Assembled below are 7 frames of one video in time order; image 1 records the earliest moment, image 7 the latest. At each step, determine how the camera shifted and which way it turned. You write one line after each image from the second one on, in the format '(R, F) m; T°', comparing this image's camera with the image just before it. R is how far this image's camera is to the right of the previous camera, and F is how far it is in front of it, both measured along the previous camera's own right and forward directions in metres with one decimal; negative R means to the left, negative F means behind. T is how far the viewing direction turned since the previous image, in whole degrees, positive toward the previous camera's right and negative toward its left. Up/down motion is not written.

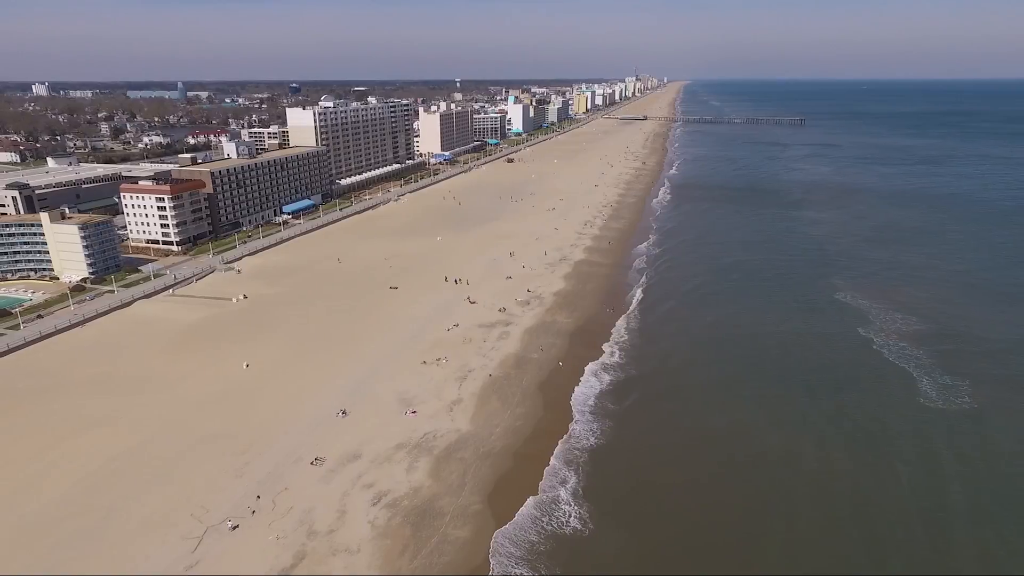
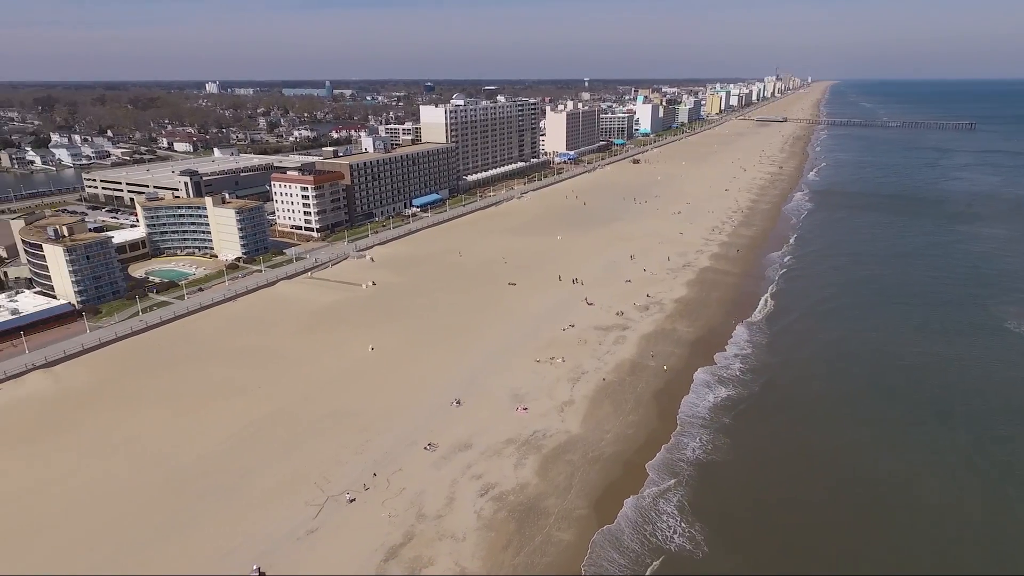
(-0.2, +0.2) m; -11°
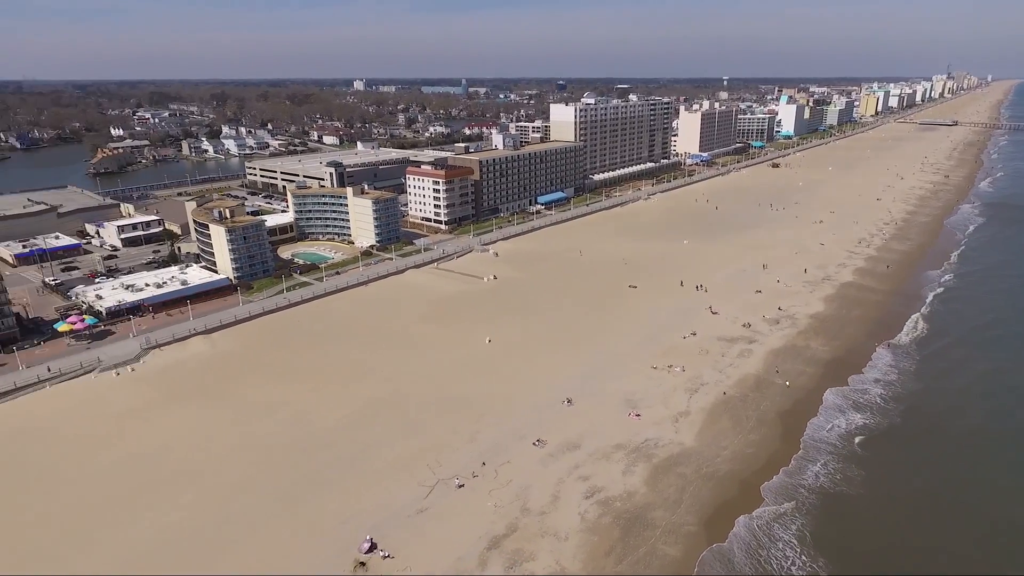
(0.0, +0.1) m; -11°
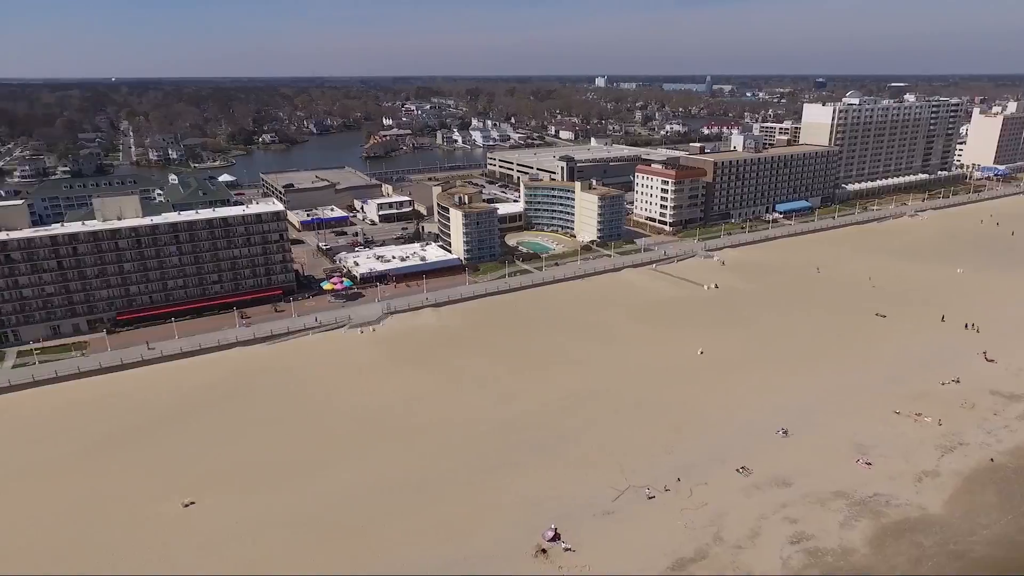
(+0.1, +0.4) m; -20°
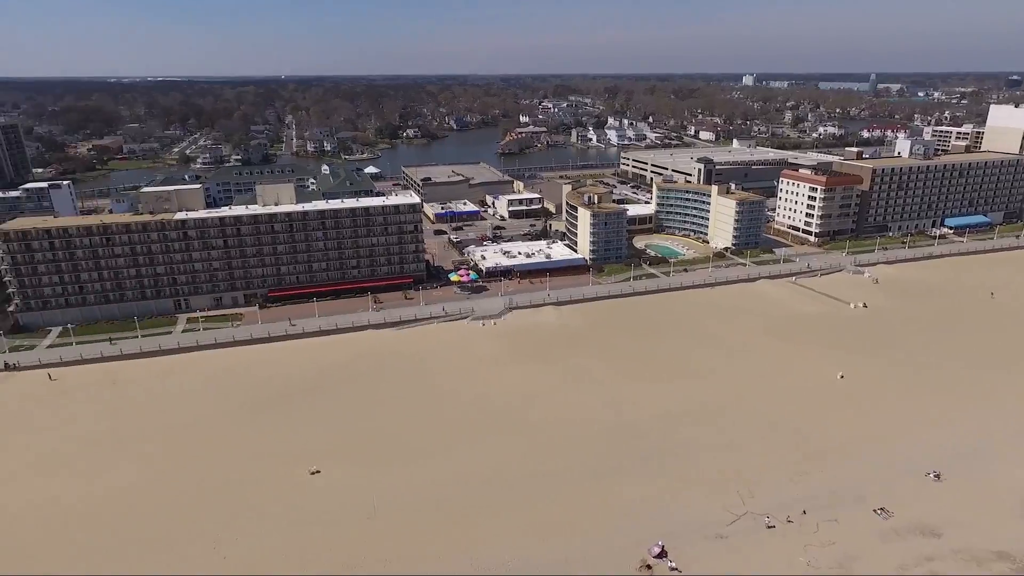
(+0.1, +0.3) m; -12°
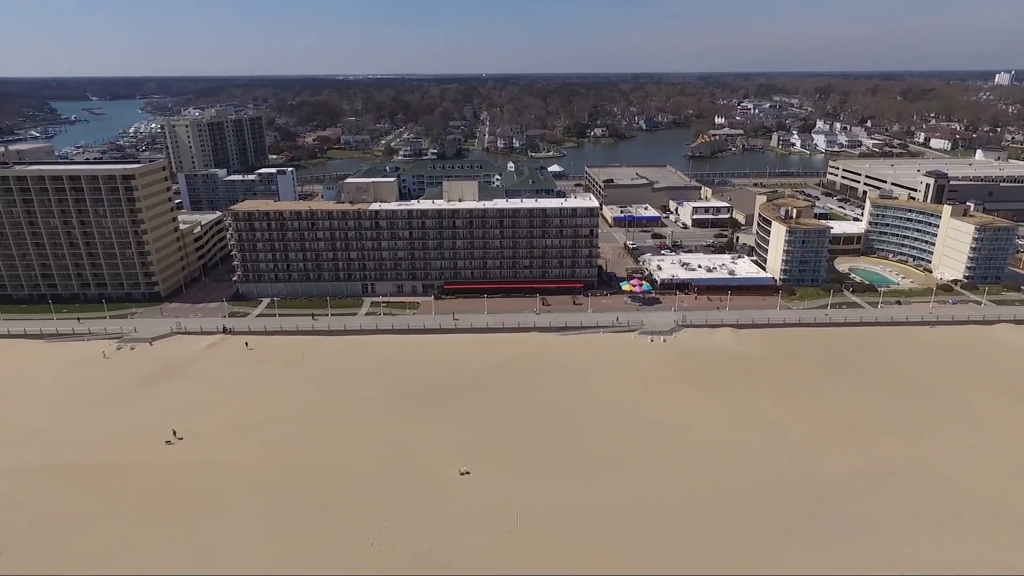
(+0.1, +1.3) m; -16°
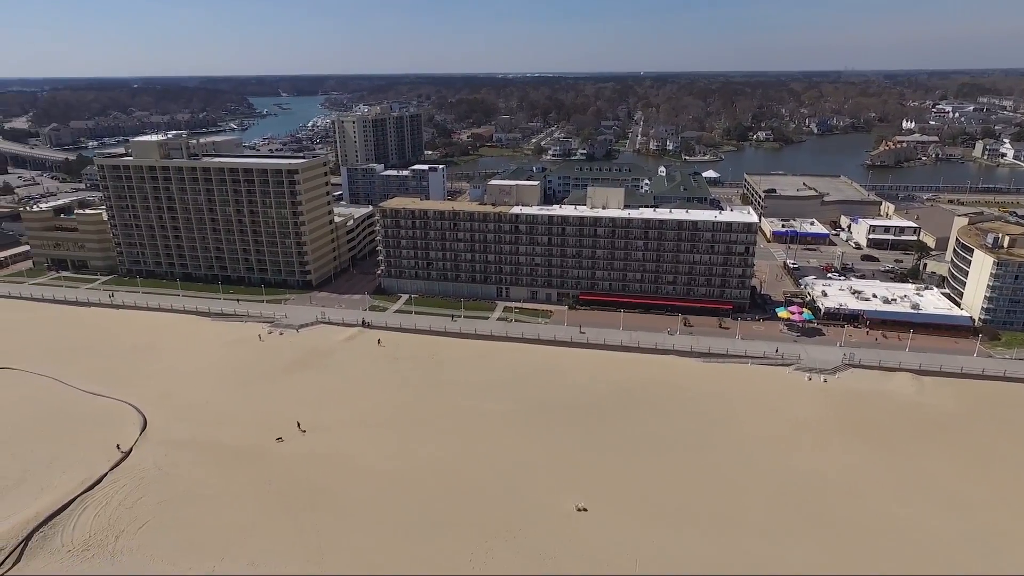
(+0.1, +1.8) m; -13°
